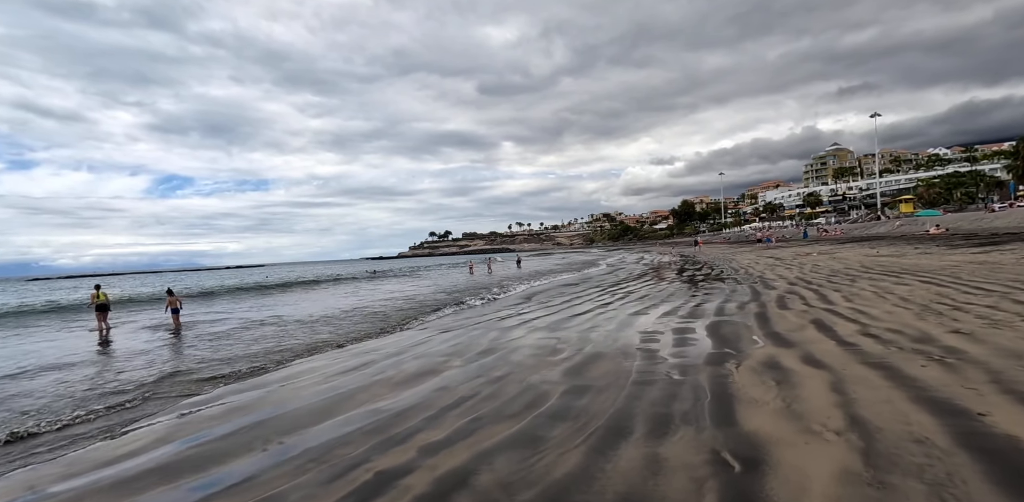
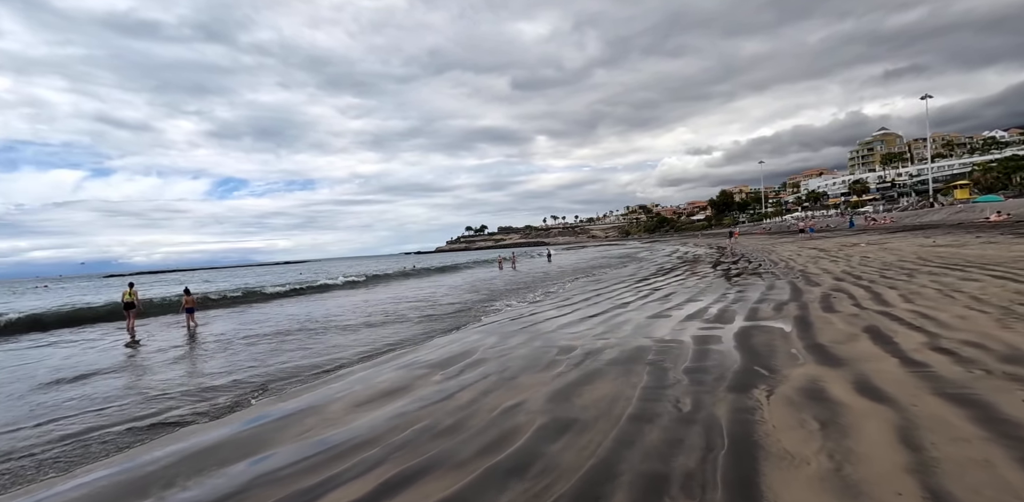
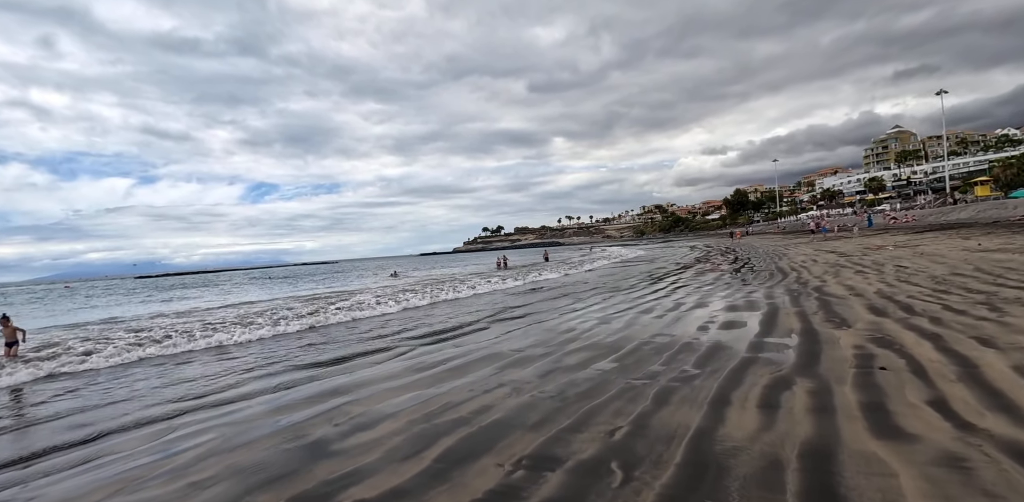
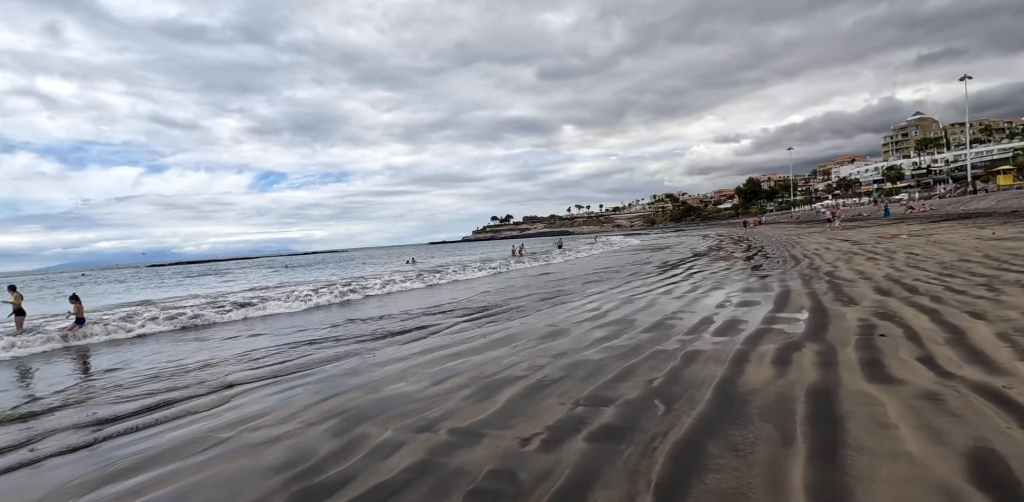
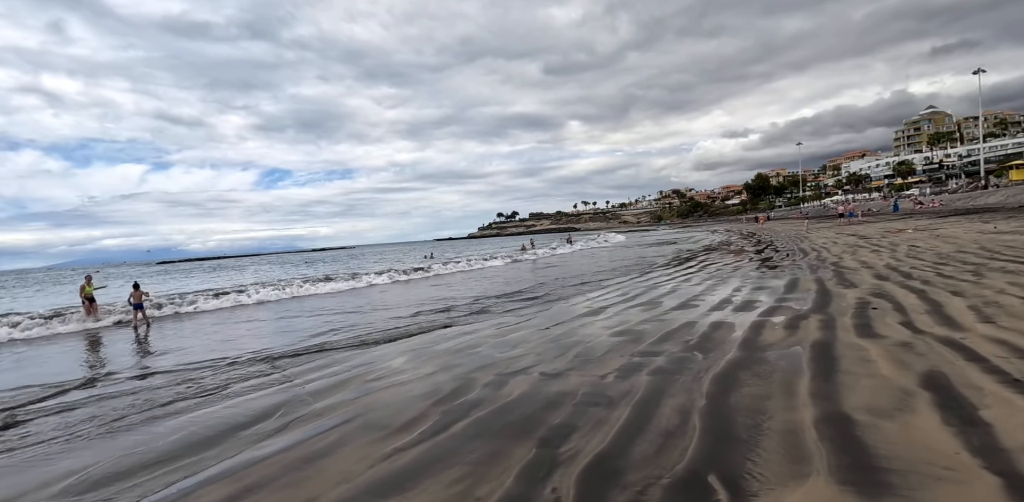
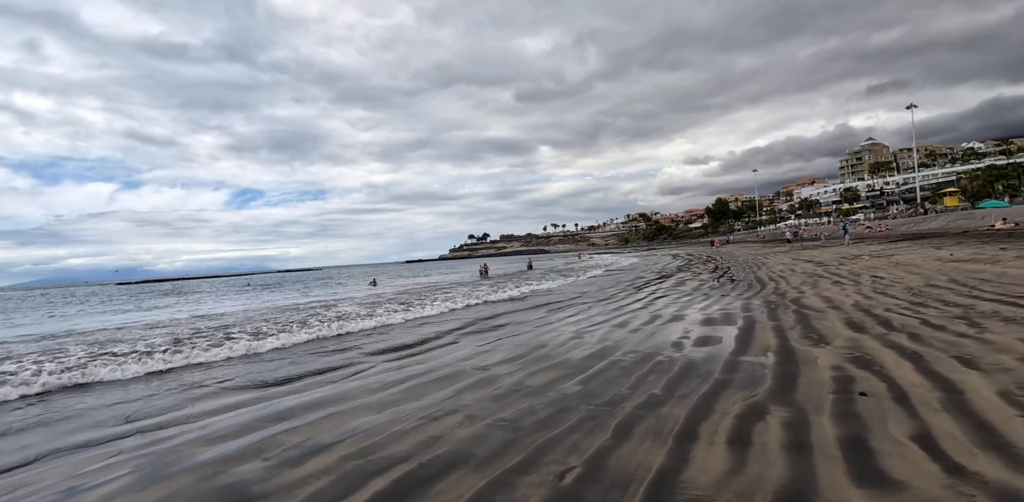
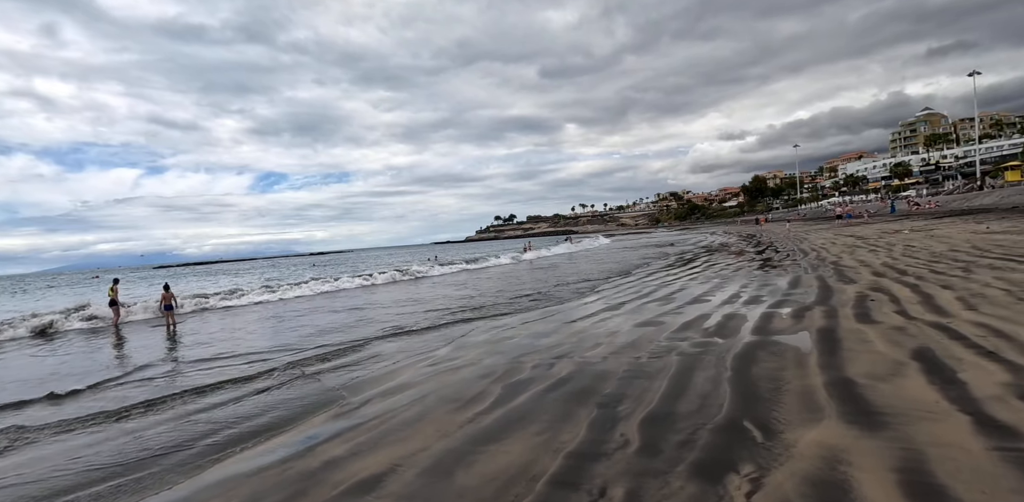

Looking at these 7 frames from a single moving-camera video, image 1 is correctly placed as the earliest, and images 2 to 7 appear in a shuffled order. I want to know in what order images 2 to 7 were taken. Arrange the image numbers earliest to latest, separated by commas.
2, 7, 5, 4, 3, 6
